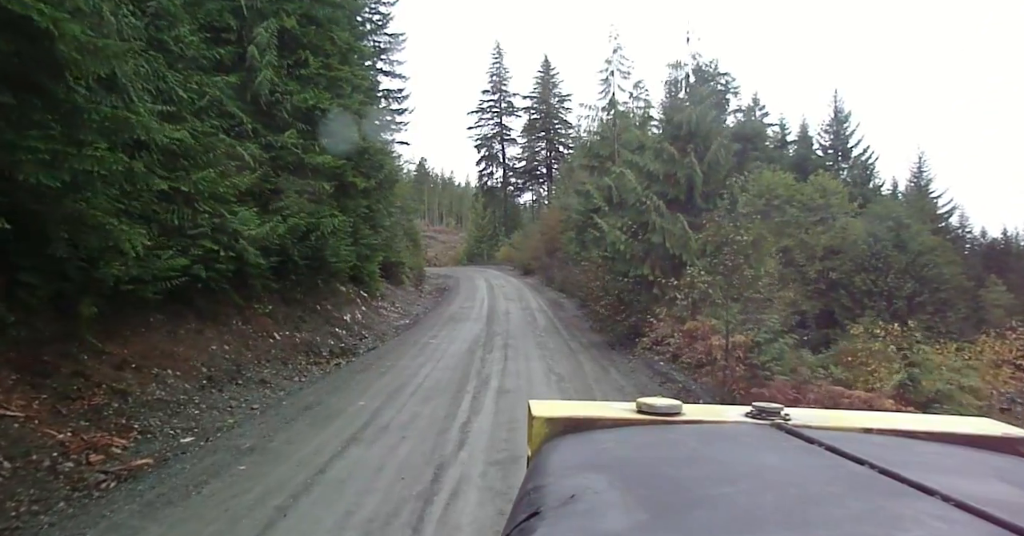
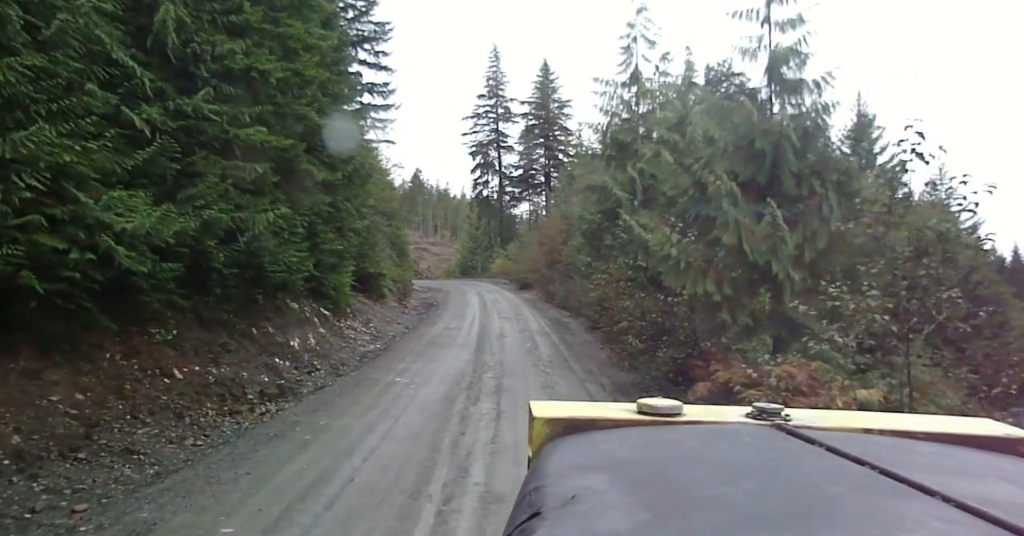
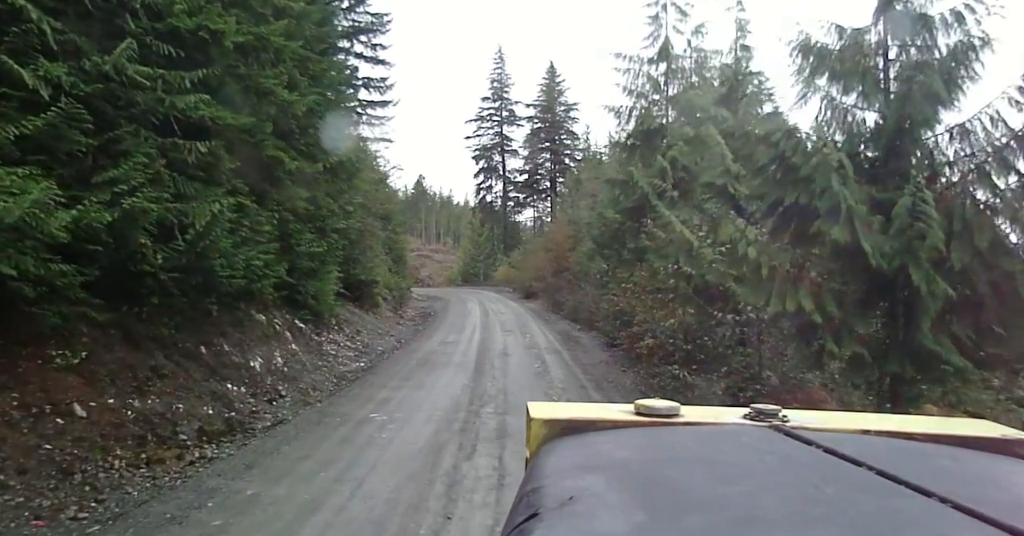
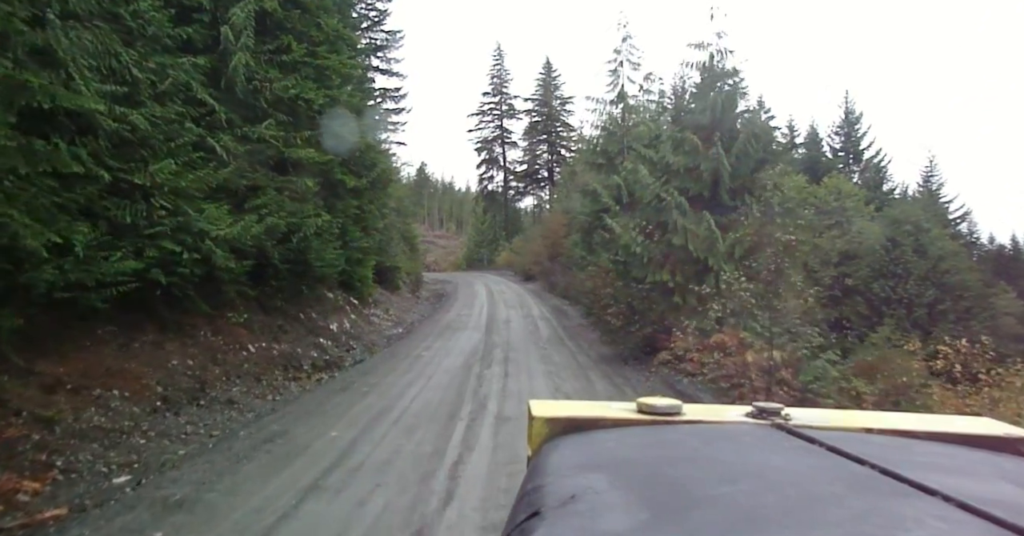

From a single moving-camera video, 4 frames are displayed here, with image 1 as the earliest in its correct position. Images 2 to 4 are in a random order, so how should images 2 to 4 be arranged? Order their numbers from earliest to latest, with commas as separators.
4, 2, 3
